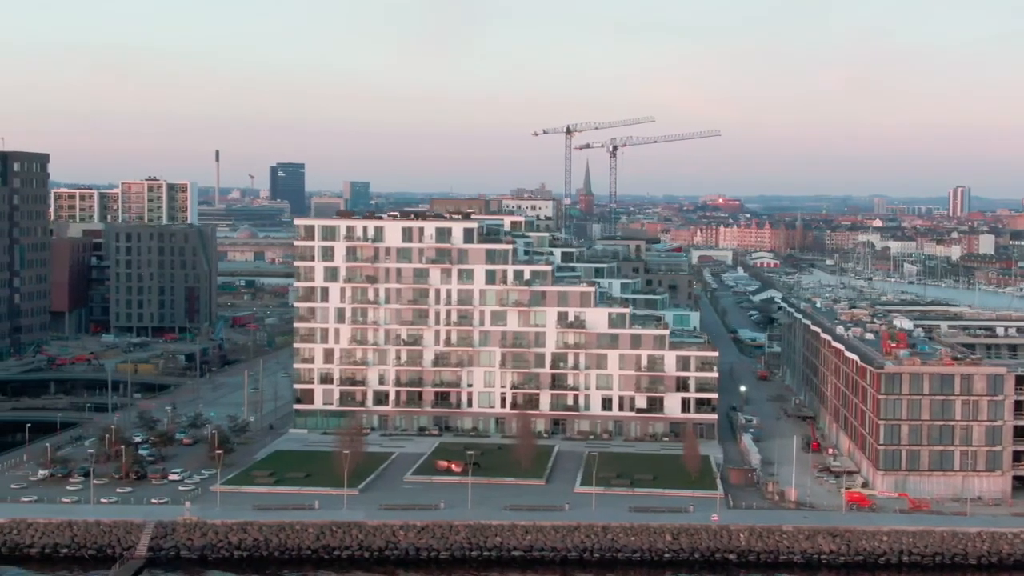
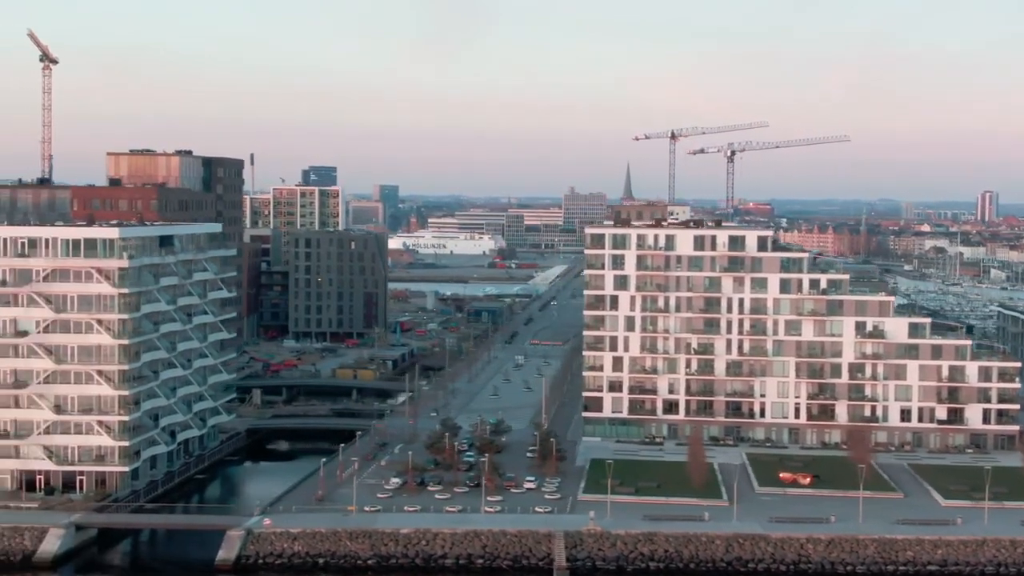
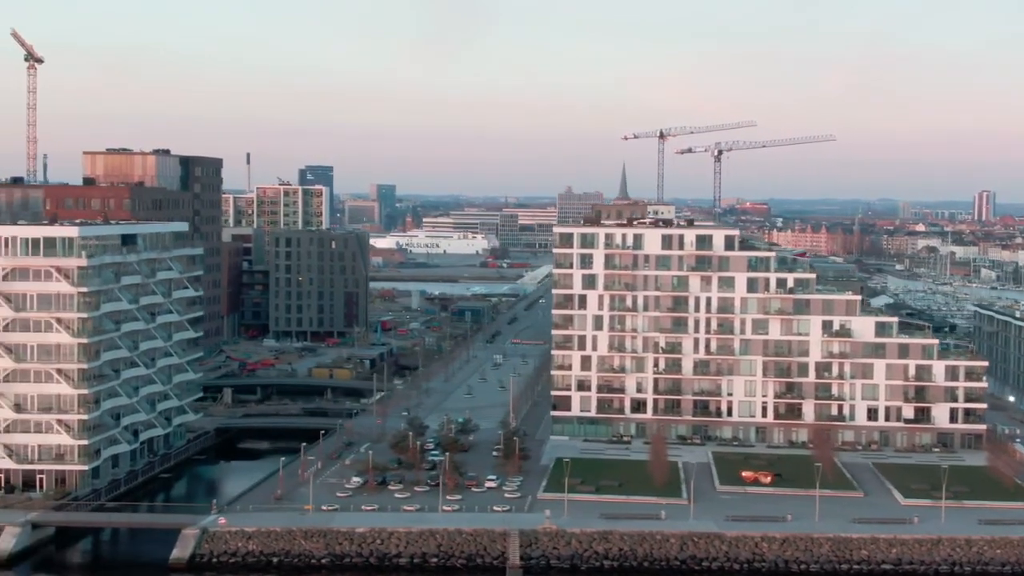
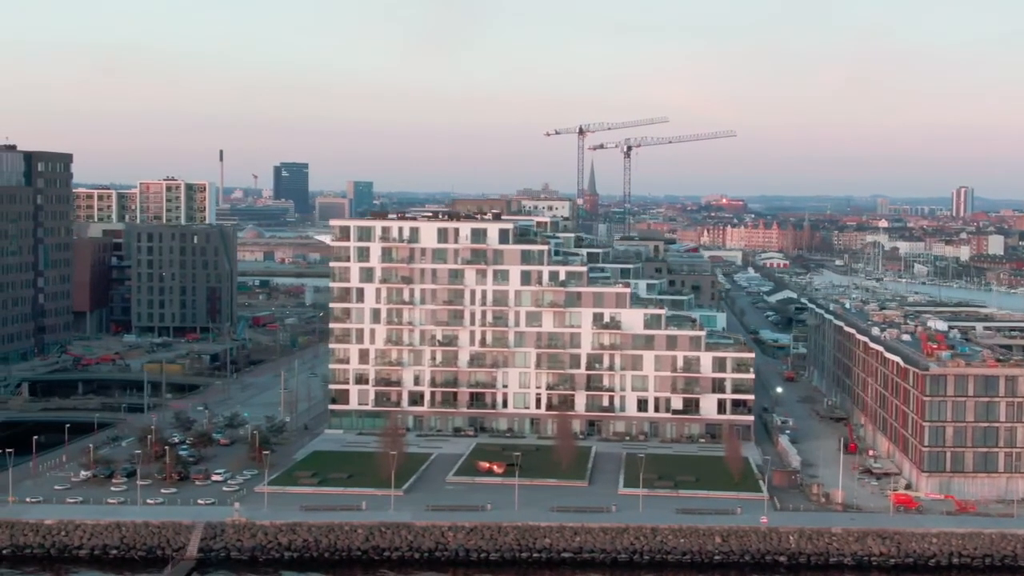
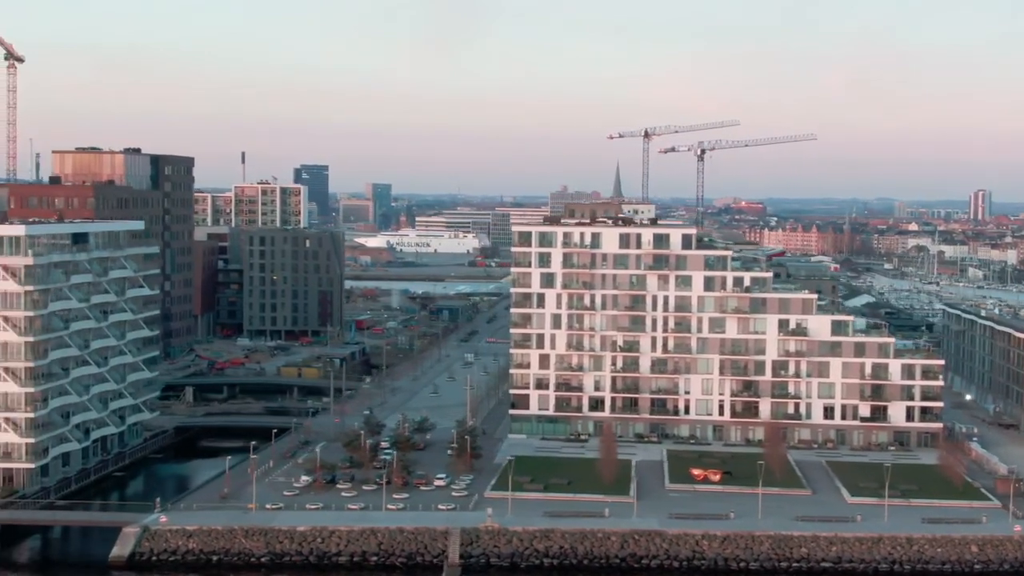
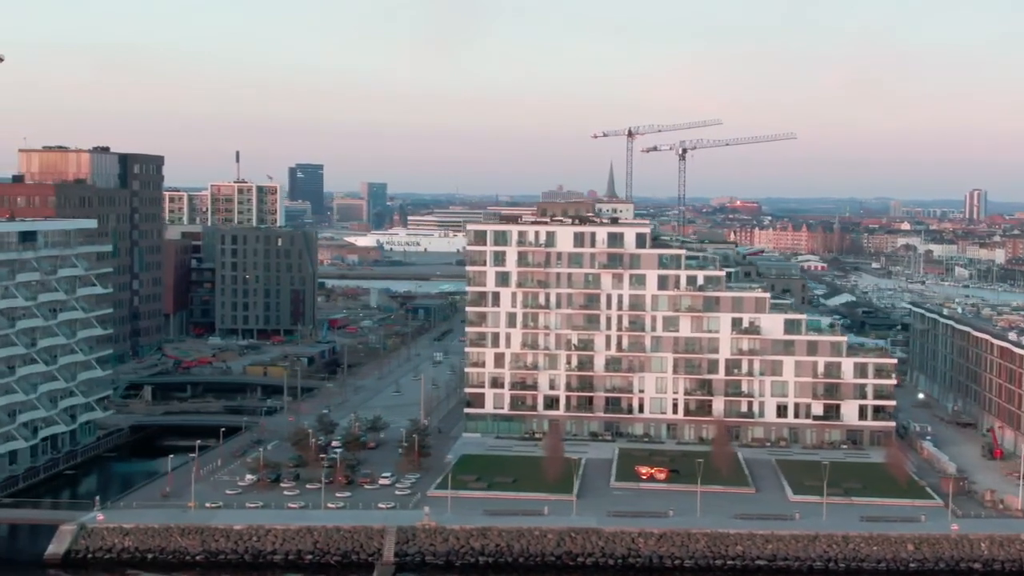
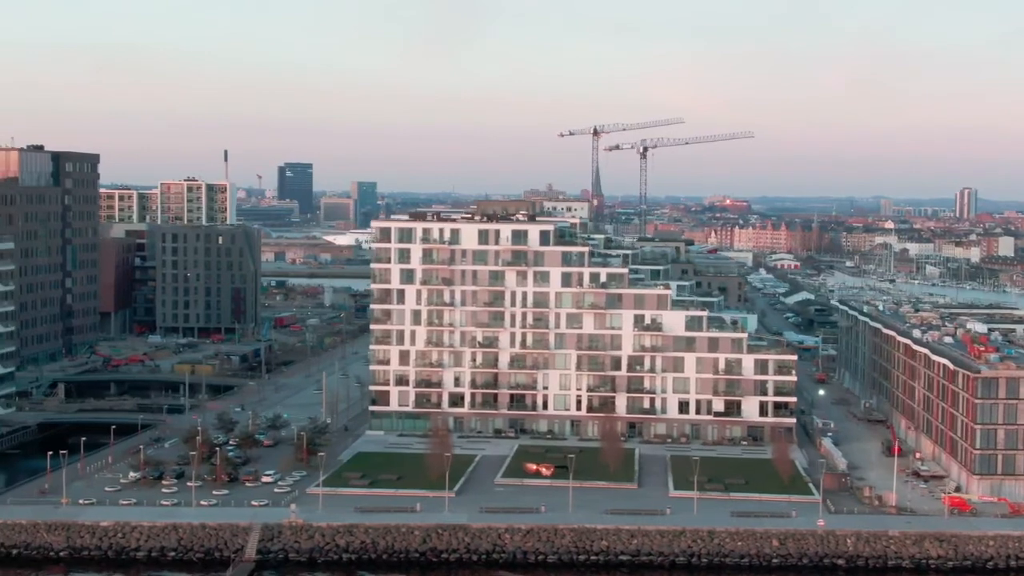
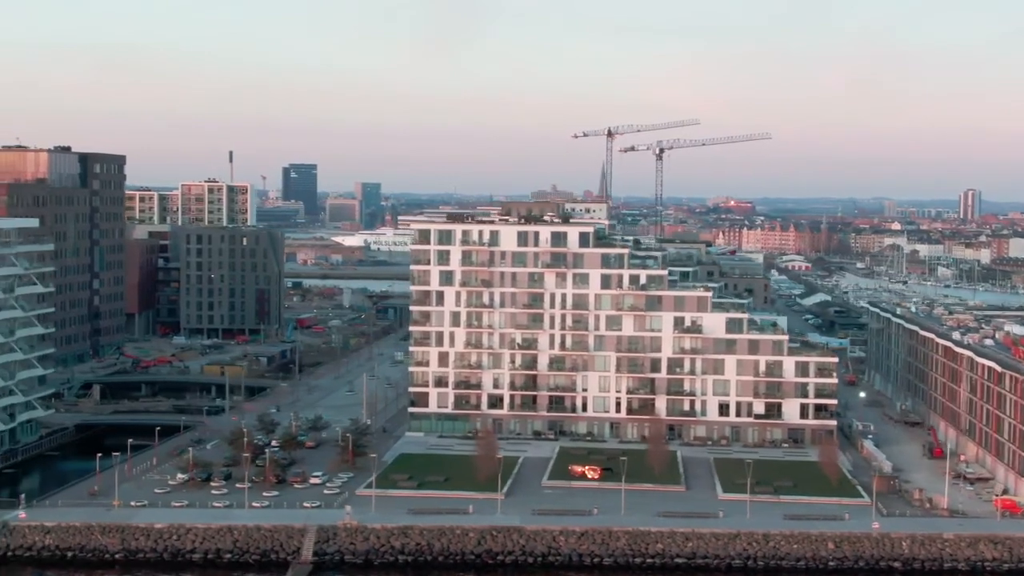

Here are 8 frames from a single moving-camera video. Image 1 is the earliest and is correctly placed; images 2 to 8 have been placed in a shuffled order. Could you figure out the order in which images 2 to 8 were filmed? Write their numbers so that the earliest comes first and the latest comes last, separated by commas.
4, 7, 8, 6, 5, 3, 2
